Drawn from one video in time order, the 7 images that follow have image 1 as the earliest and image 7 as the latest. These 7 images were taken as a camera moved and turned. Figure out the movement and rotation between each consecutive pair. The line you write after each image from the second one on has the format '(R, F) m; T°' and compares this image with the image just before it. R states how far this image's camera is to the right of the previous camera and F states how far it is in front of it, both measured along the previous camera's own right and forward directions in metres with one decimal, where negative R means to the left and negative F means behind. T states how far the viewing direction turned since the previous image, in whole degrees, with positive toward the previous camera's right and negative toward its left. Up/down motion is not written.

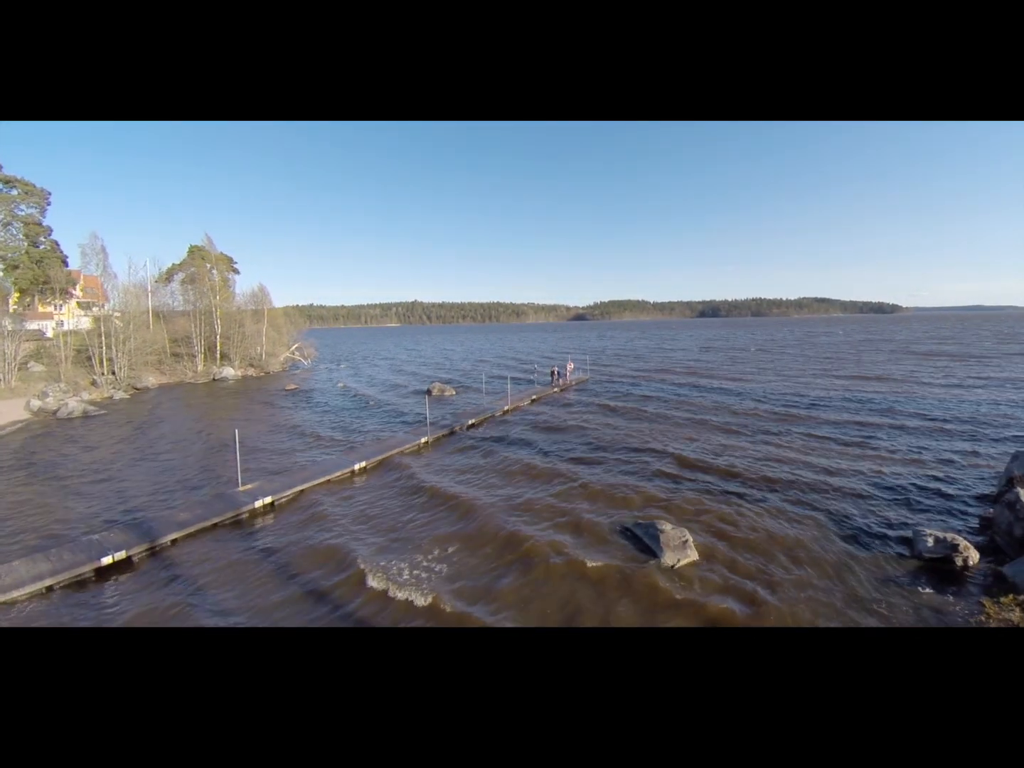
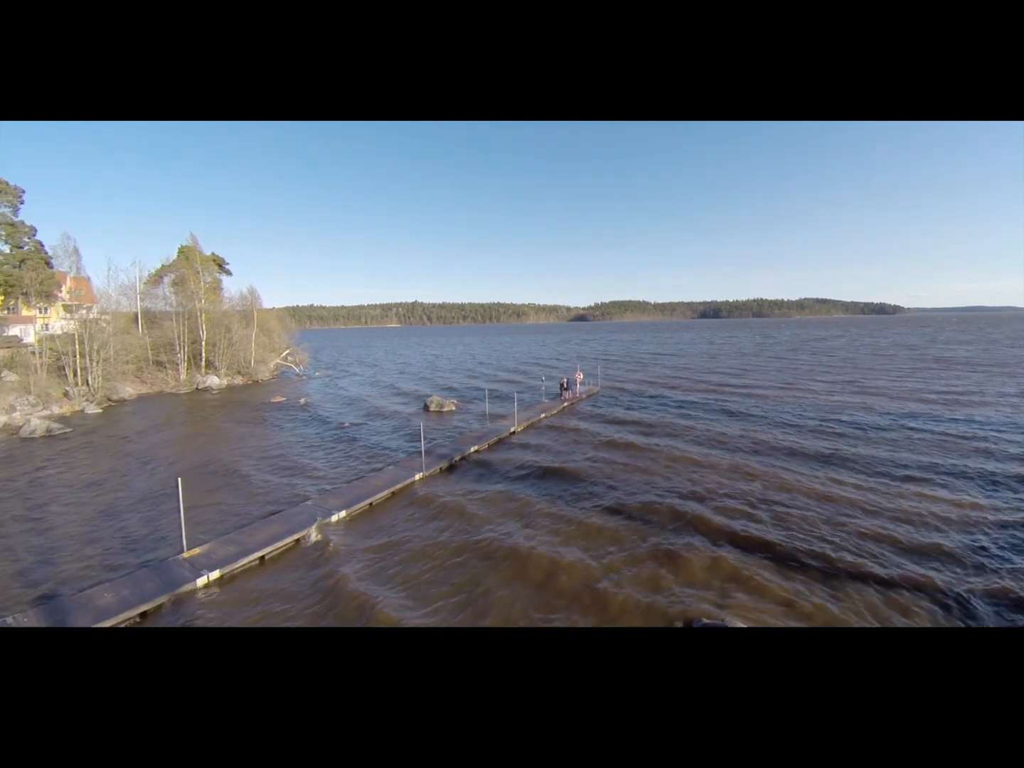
(-0.1, +1.4) m; 0°
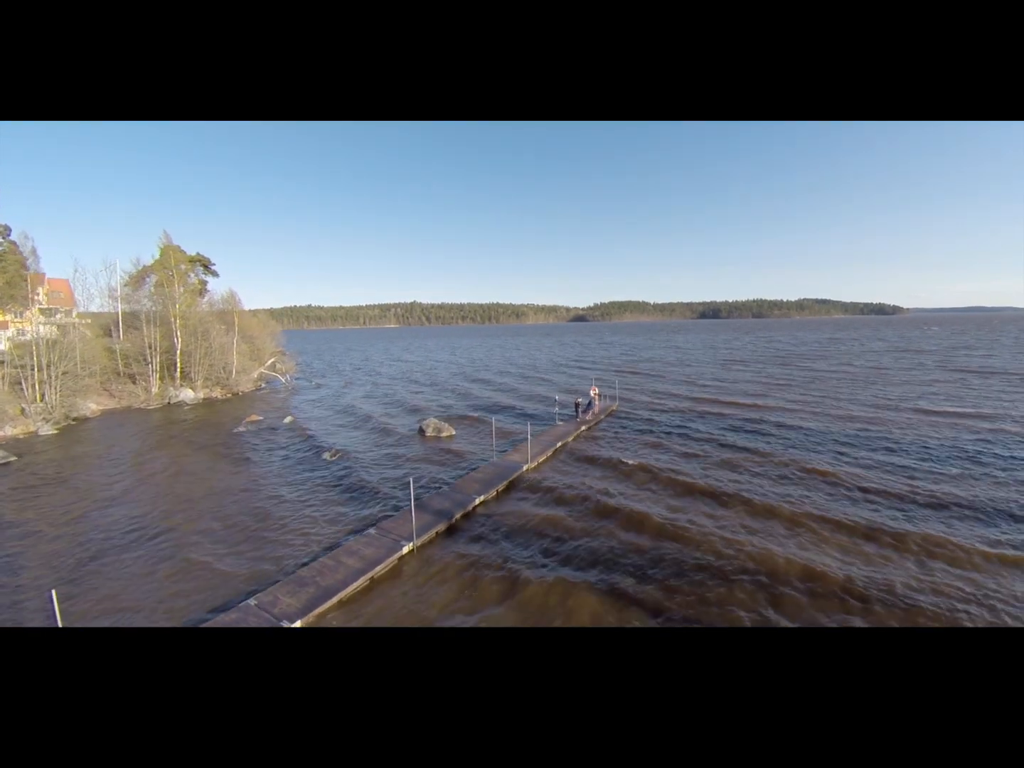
(-0.2, +1.9) m; 0°
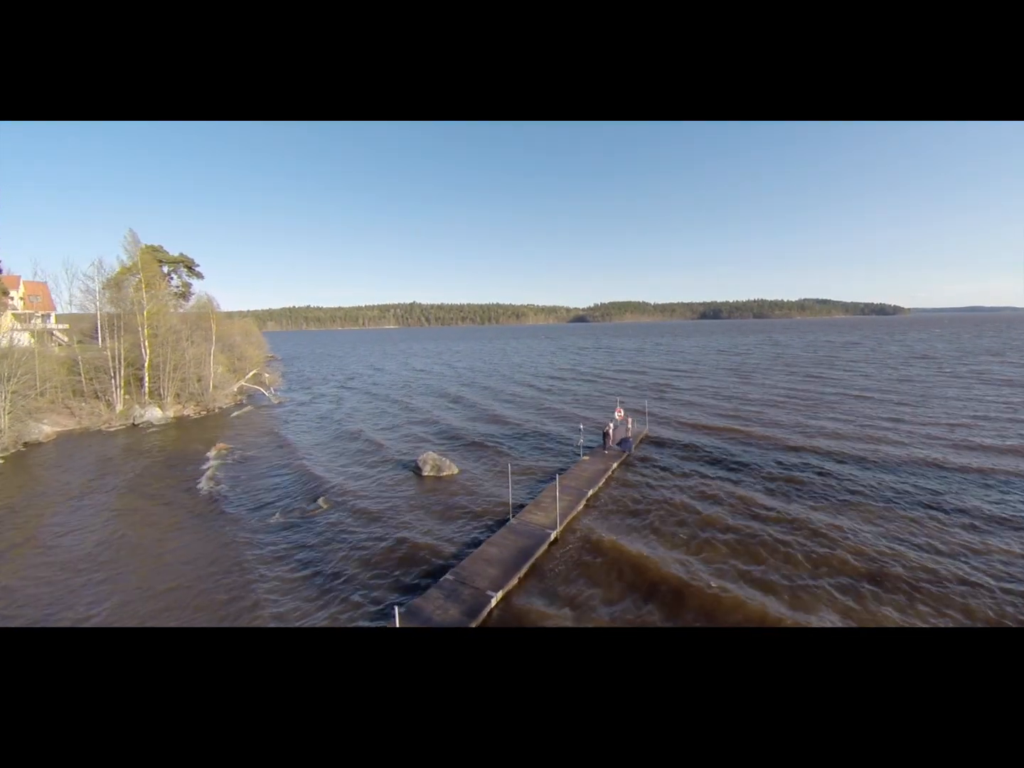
(-0.4, +2.3) m; 0°
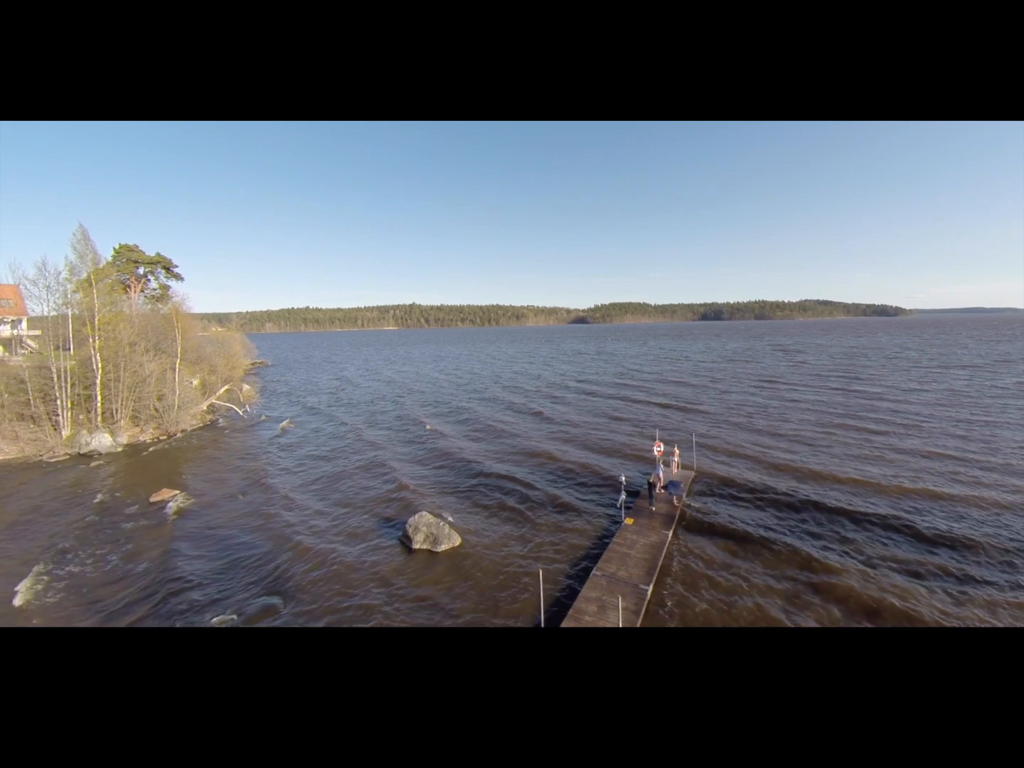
(-0.4, +2.7) m; 0°
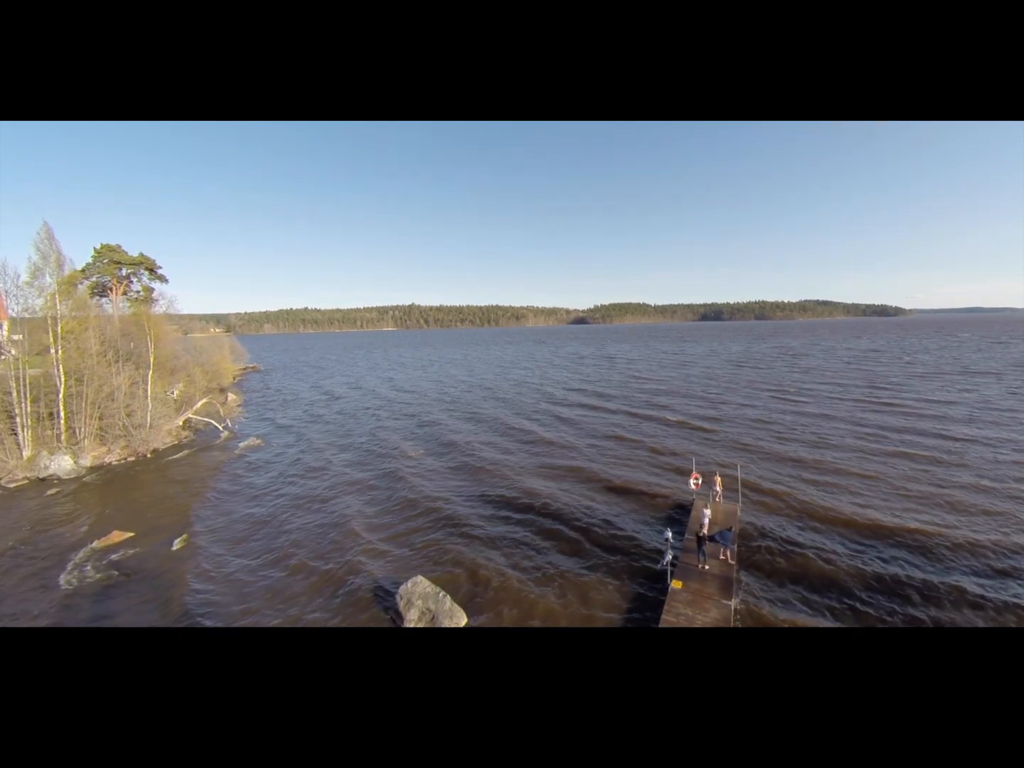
(-0.3, +1.7) m; 0°
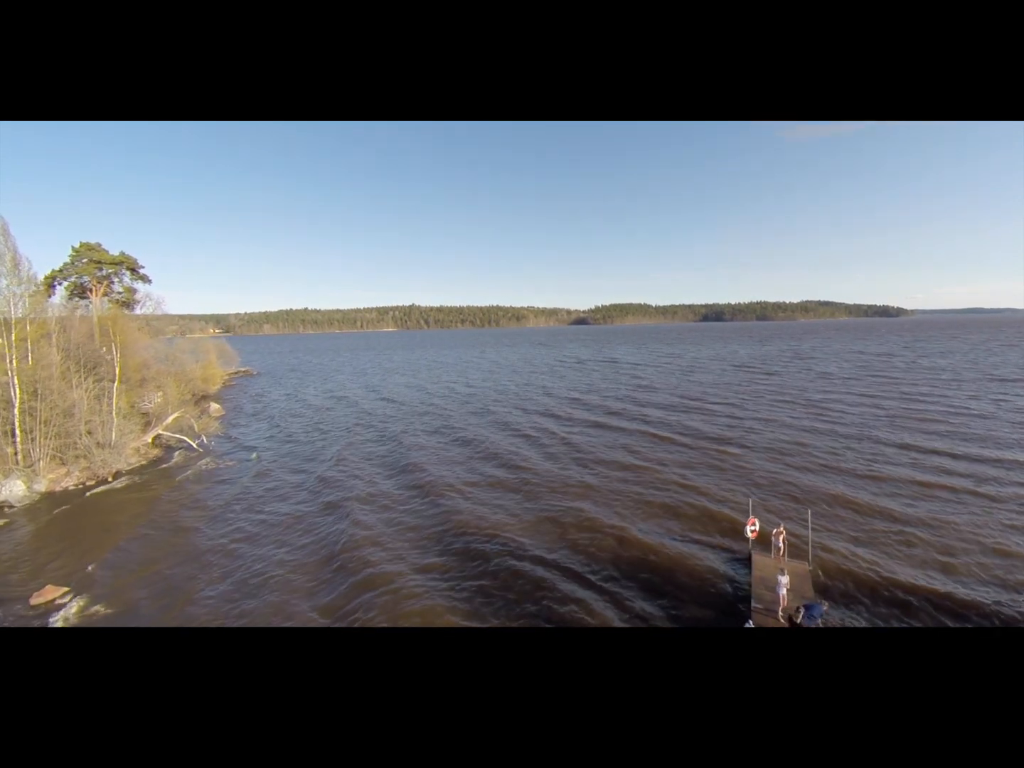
(-0.2, +1.6) m; 0°
